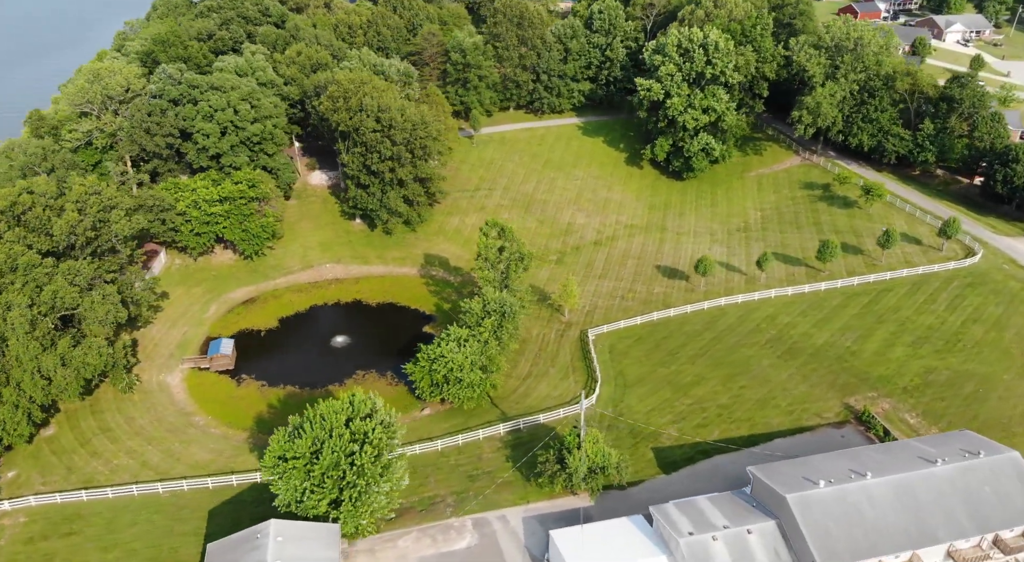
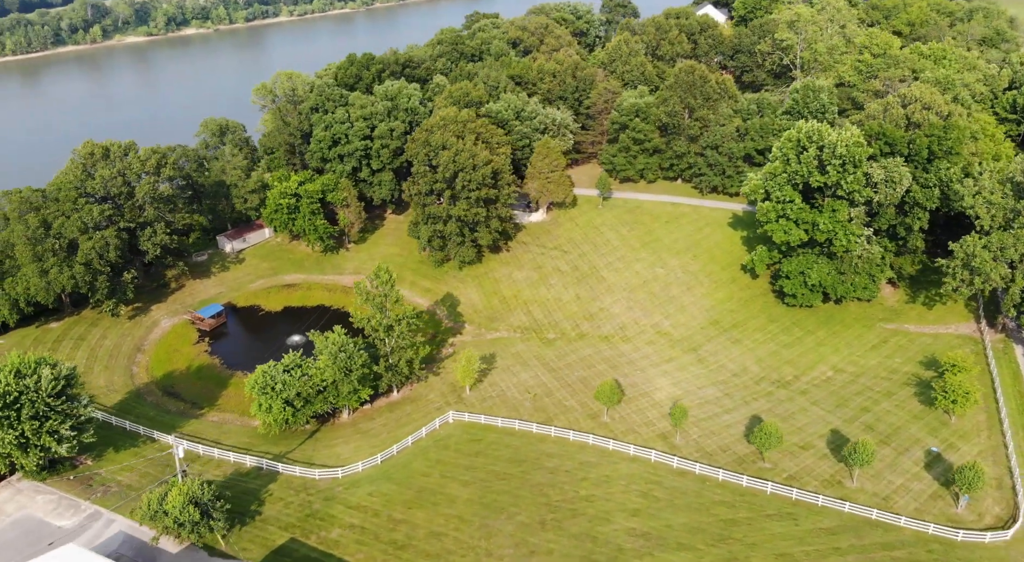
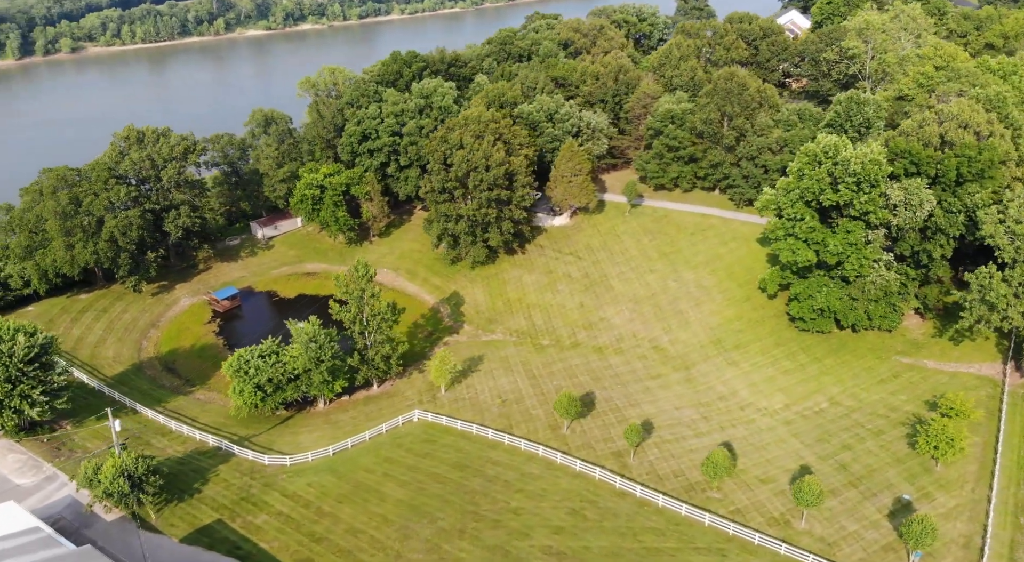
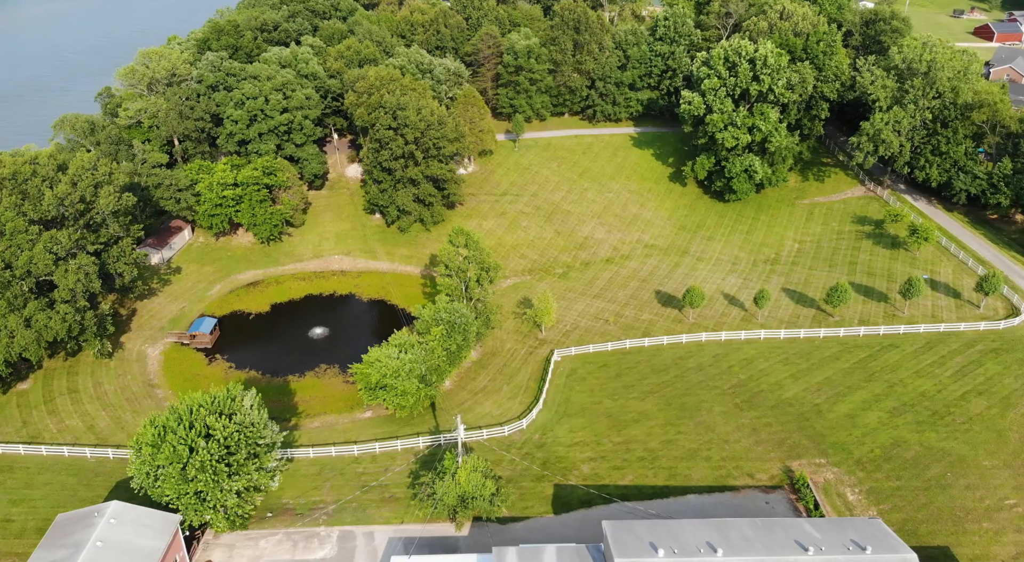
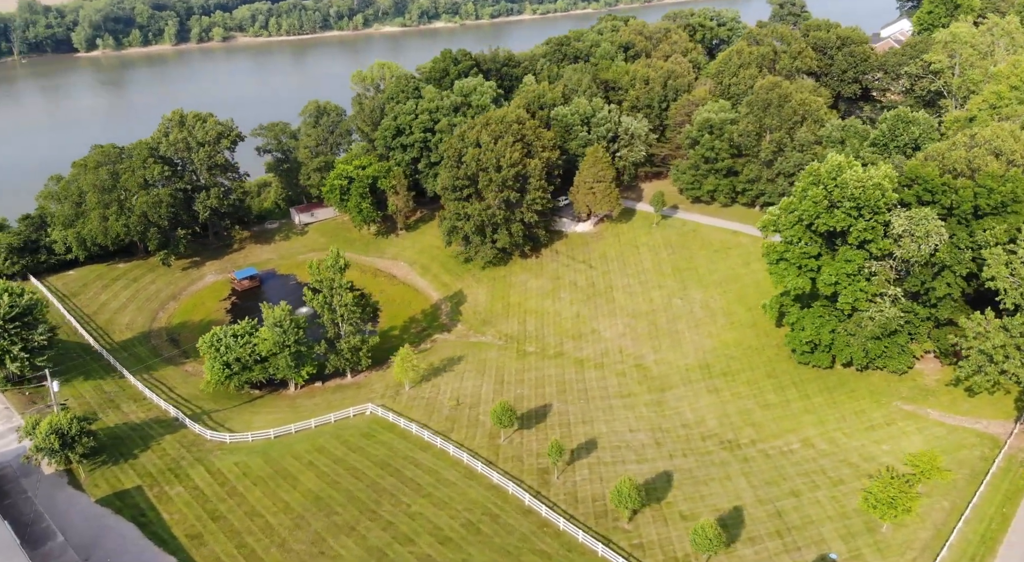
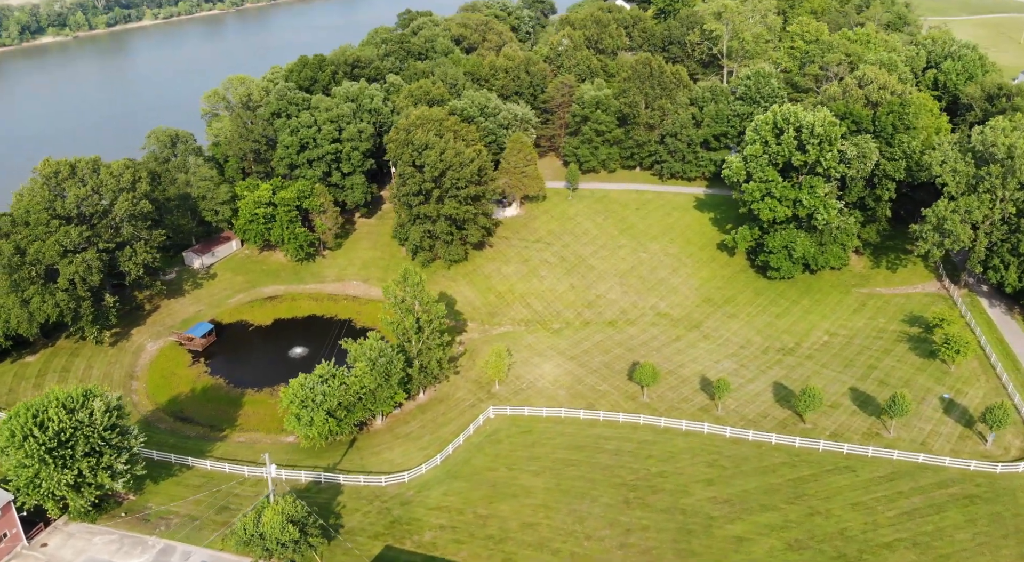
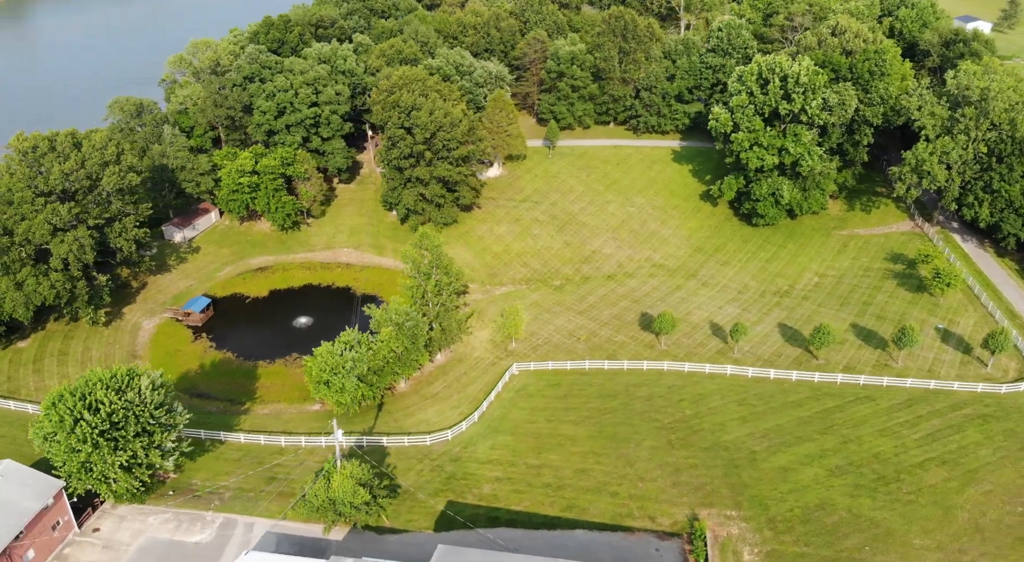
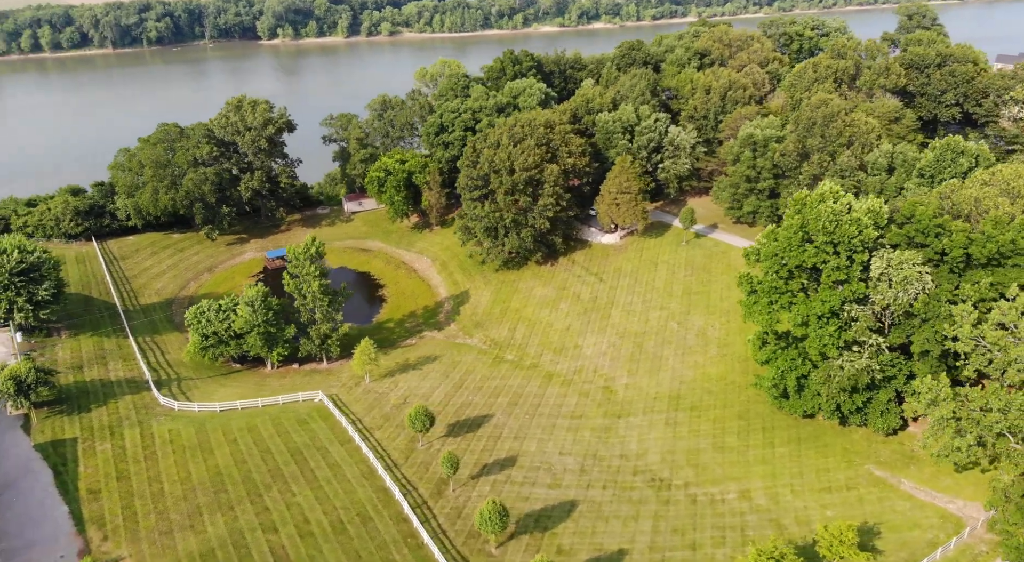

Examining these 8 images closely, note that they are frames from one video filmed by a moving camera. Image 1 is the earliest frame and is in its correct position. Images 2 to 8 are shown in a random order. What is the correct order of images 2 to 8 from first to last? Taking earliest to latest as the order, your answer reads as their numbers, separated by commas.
4, 7, 6, 2, 3, 5, 8
